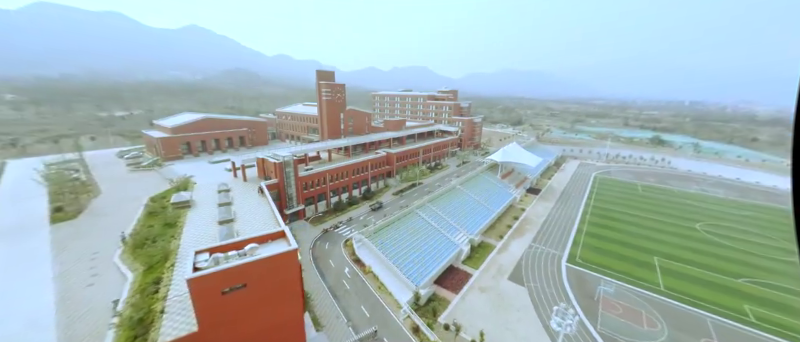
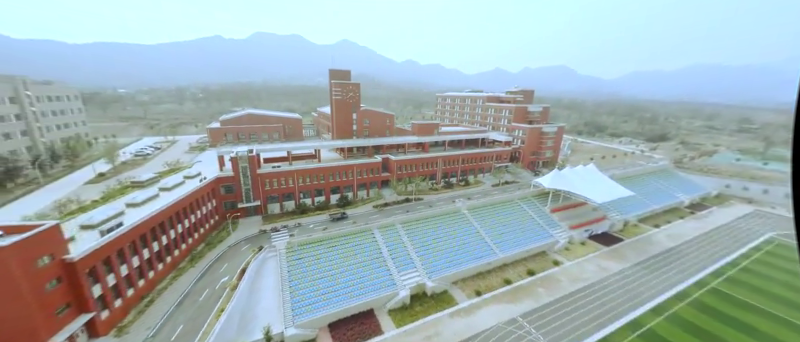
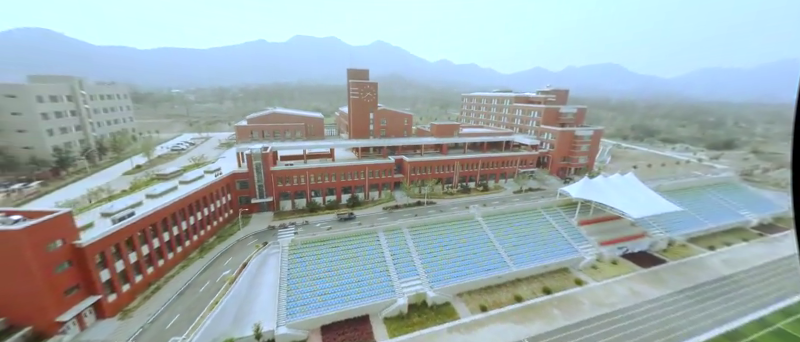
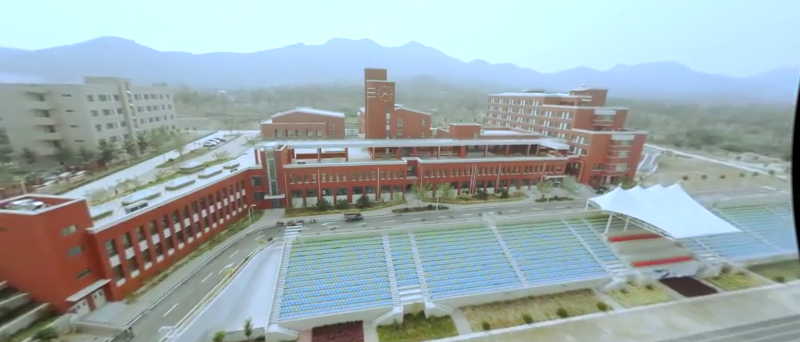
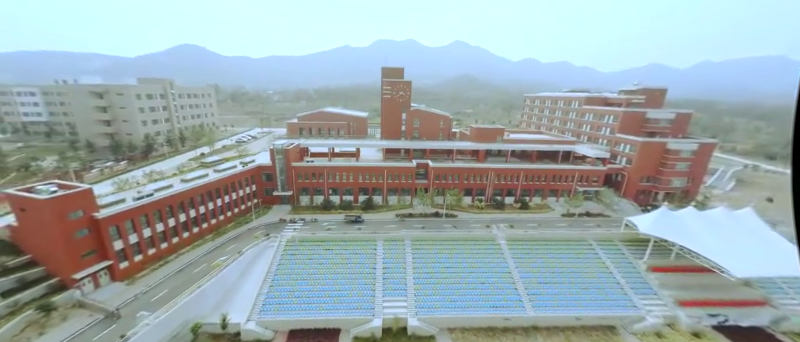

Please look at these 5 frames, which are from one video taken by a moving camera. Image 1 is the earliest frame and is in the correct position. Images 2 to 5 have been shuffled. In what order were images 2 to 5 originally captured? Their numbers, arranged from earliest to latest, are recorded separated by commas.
2, 3, 4, 5
